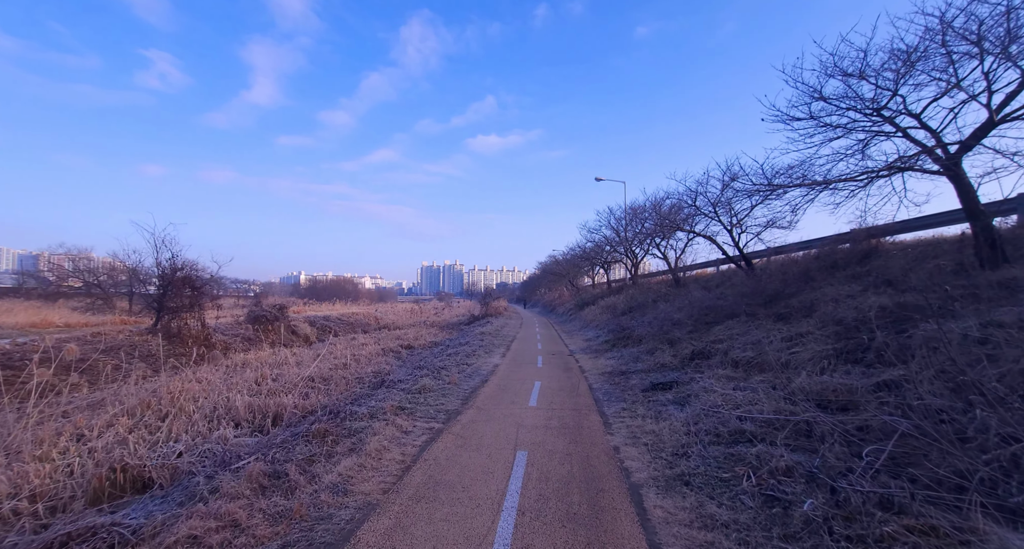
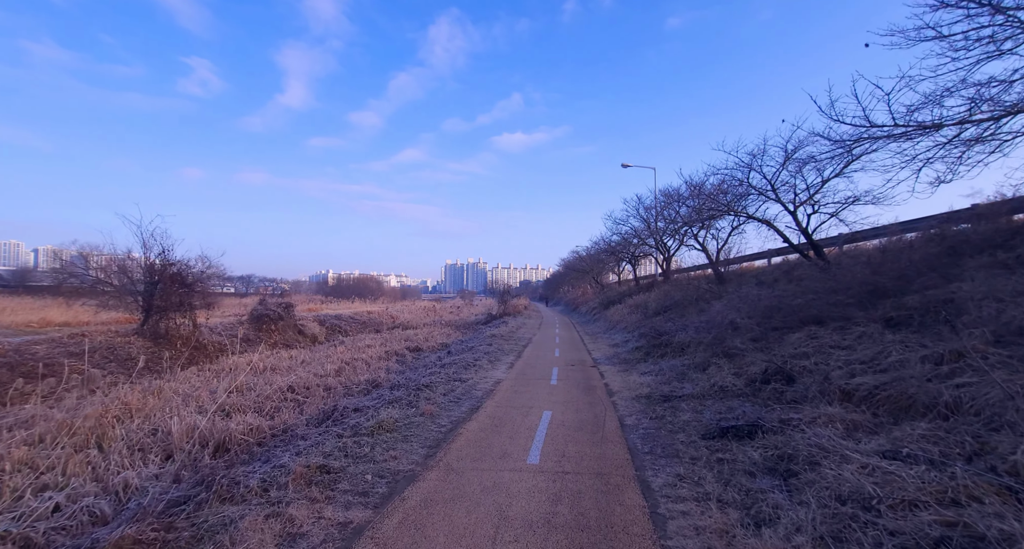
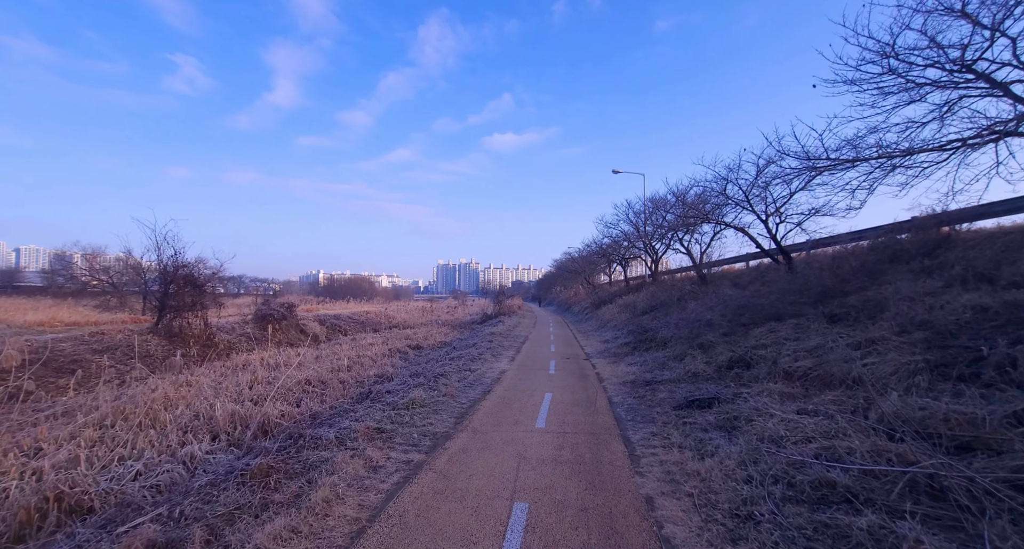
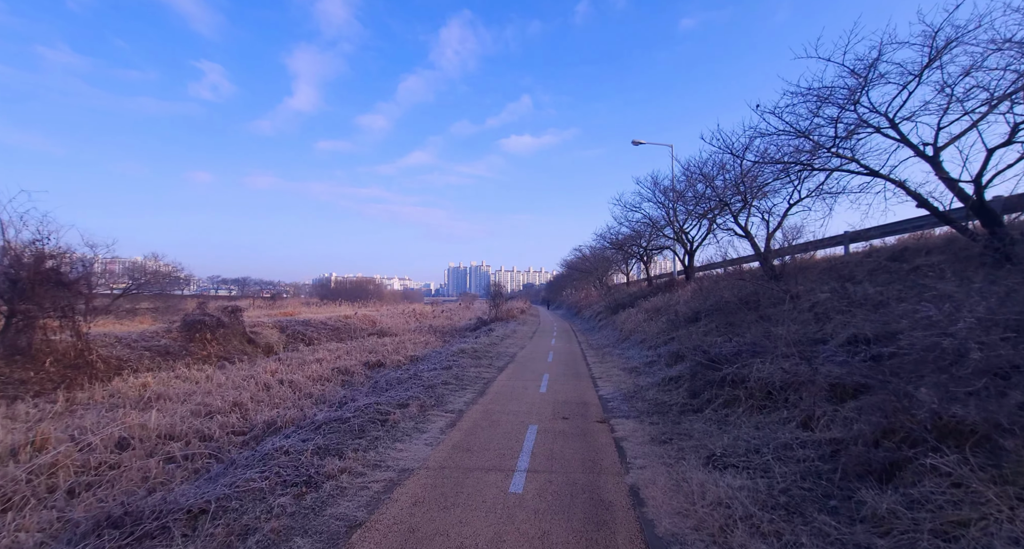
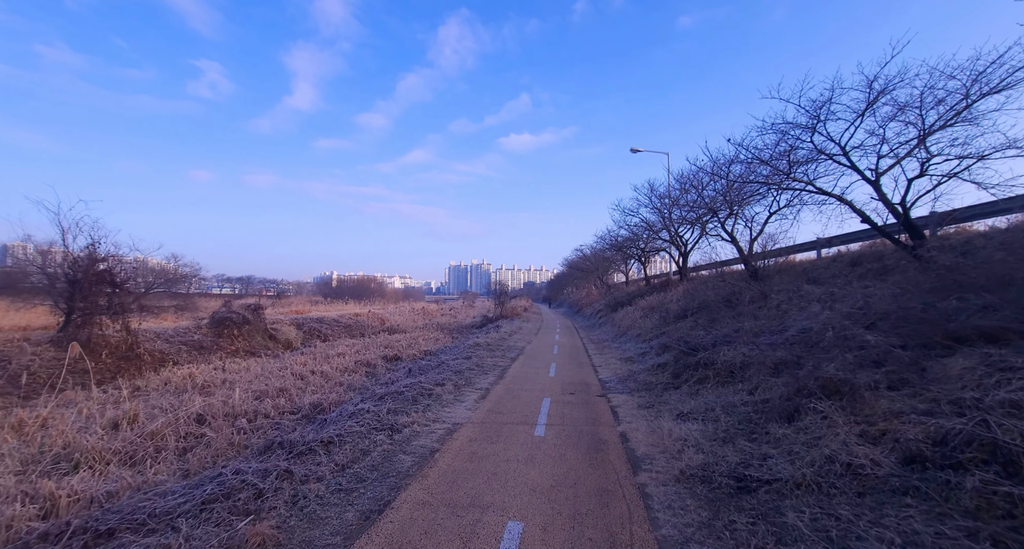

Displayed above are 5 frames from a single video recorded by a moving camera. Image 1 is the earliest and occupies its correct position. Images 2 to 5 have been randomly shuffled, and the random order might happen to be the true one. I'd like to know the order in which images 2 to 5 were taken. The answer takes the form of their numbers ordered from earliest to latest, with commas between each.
3, 2, 5, 4
